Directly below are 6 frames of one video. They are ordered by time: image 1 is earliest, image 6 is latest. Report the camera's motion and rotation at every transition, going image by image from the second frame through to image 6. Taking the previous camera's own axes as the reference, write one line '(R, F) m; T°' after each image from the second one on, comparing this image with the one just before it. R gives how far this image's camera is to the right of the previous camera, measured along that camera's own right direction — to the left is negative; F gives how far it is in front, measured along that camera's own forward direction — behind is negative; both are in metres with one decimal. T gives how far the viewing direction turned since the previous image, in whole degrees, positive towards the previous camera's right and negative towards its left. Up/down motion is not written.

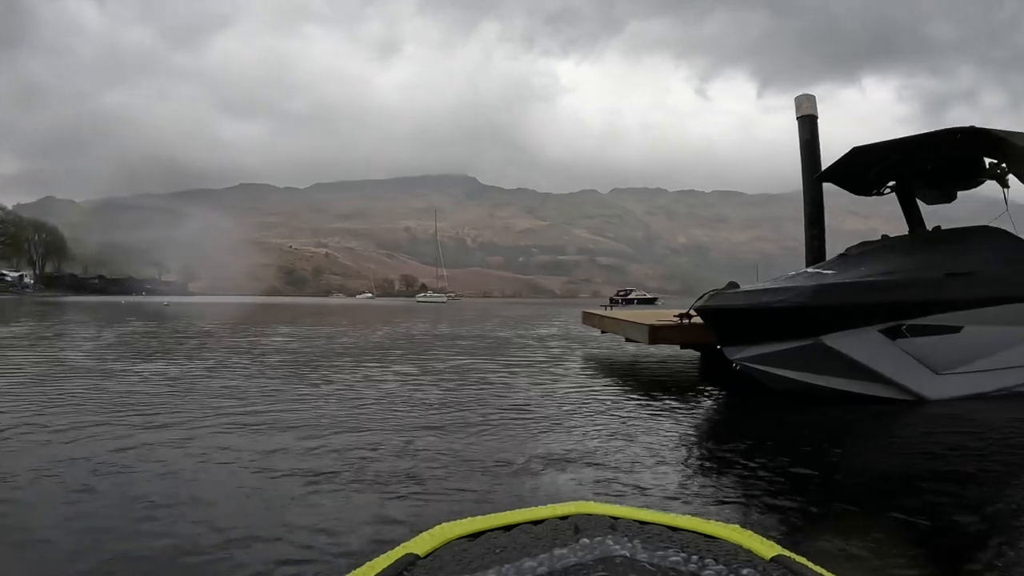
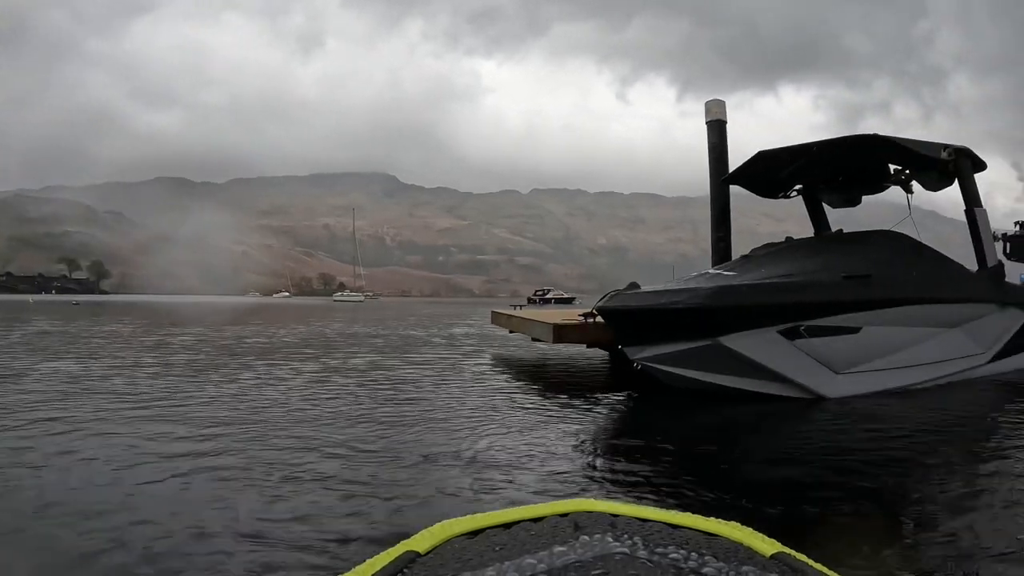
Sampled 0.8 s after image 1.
(-0.4, -0.4) m; +4°
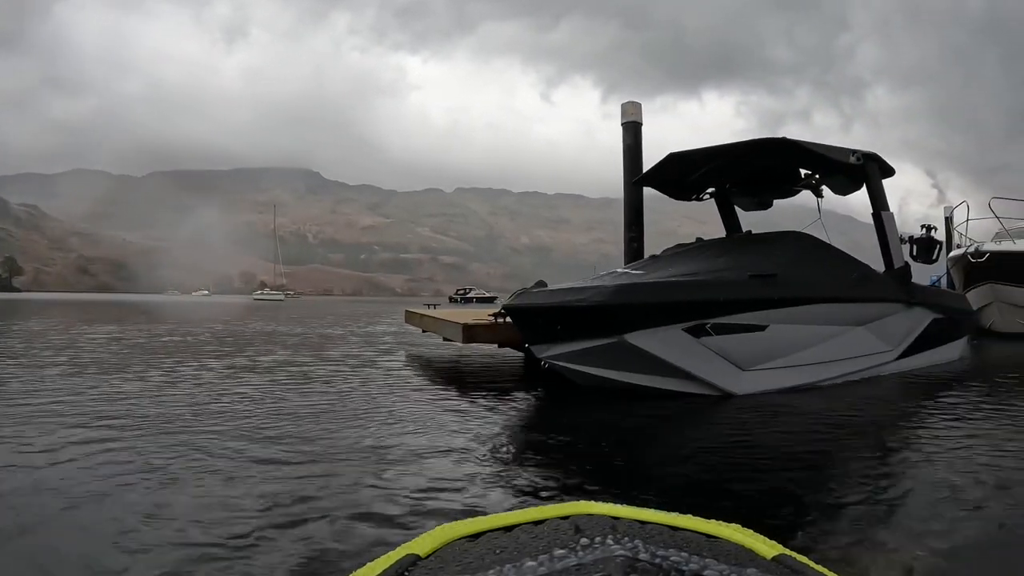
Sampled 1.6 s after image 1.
(+0.3, +0.1) m; +4°
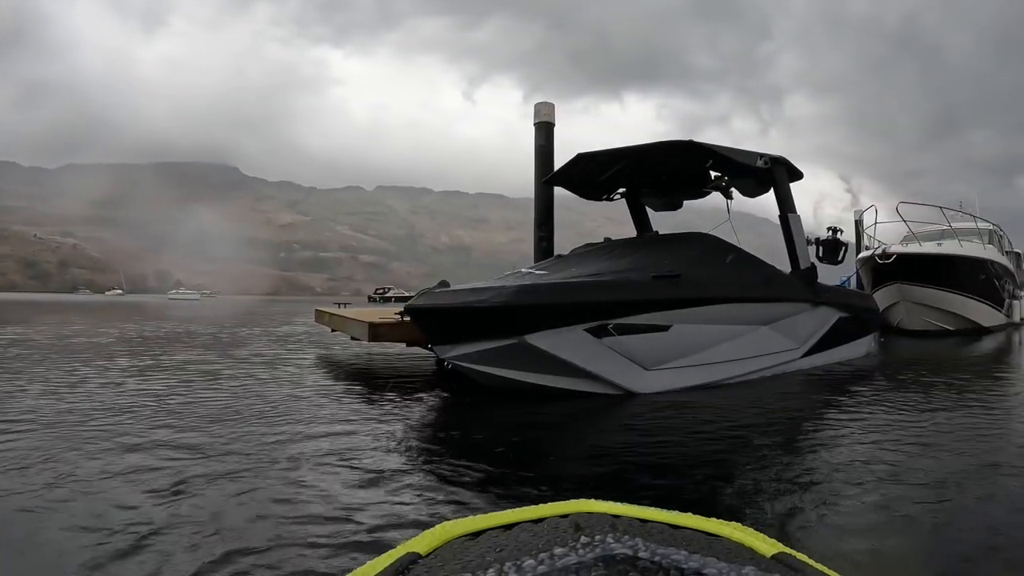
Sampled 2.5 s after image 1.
(+0.3, +0.1) m; +4°
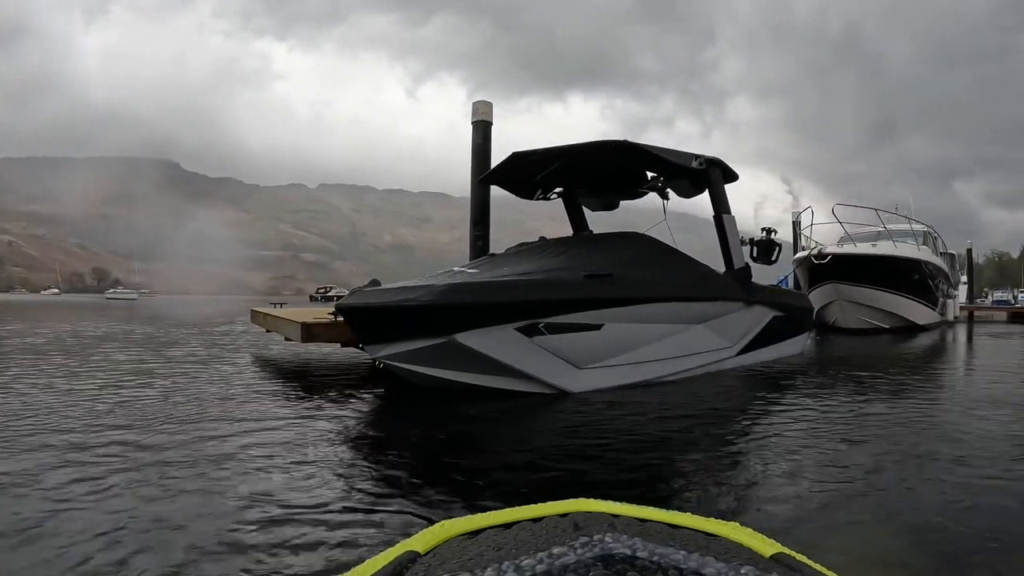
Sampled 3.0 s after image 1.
(+0.2, 0.0) m; +3°
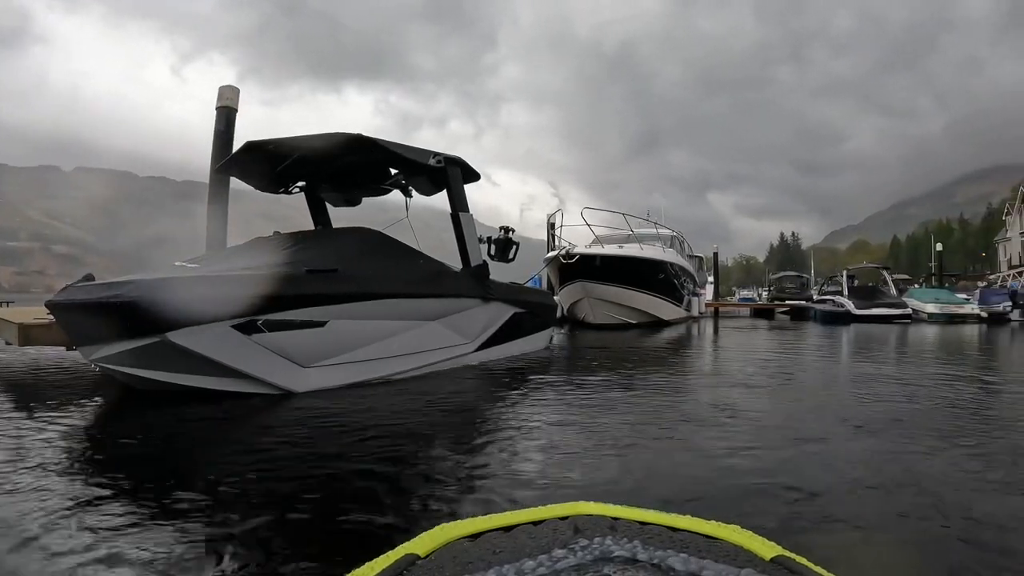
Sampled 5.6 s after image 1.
(+0.7, -0.1) m; +12°
